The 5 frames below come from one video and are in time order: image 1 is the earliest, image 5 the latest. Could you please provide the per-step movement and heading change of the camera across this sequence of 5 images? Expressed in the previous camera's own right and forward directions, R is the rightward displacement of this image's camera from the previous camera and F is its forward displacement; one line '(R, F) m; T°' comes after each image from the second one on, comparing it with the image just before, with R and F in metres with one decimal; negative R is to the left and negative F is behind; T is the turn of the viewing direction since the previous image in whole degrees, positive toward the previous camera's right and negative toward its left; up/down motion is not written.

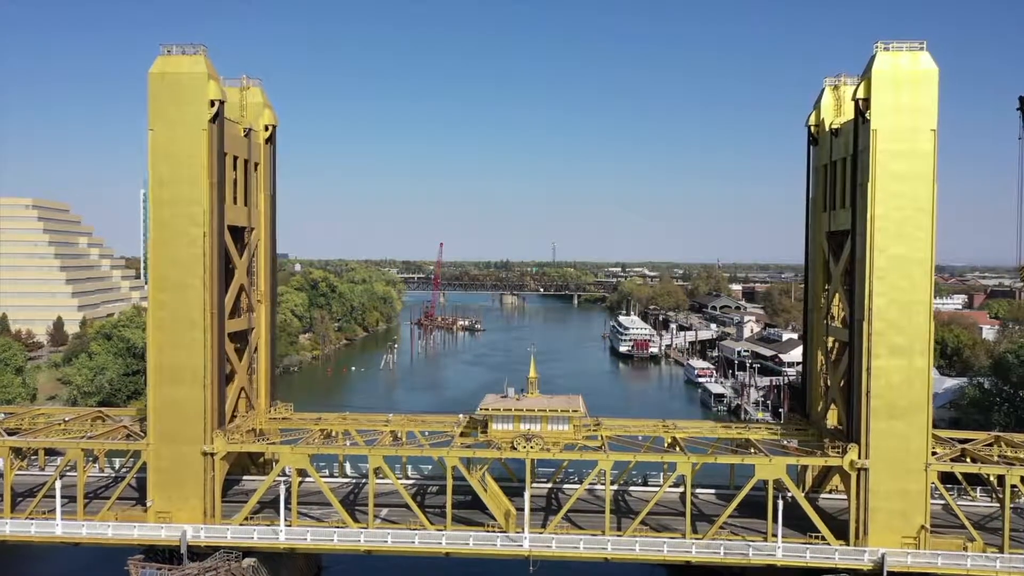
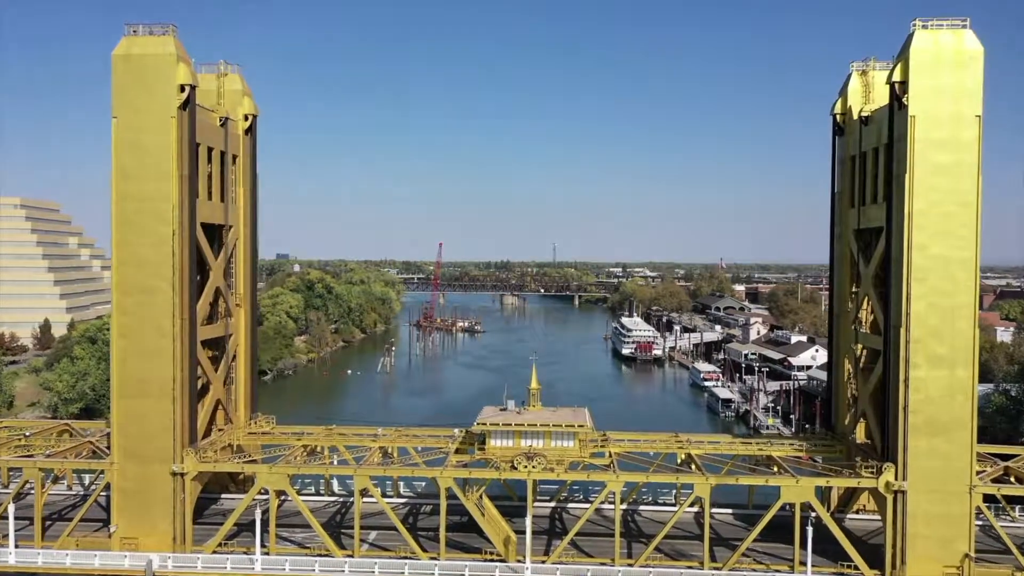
(0.0, +1.5) m; 0°
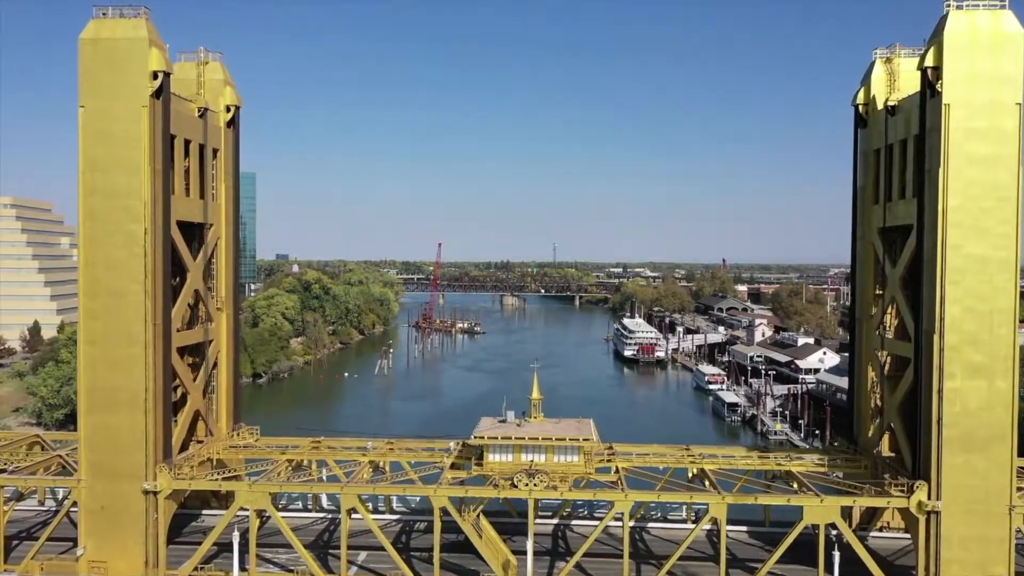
(0.0, +1.1) m; 0°
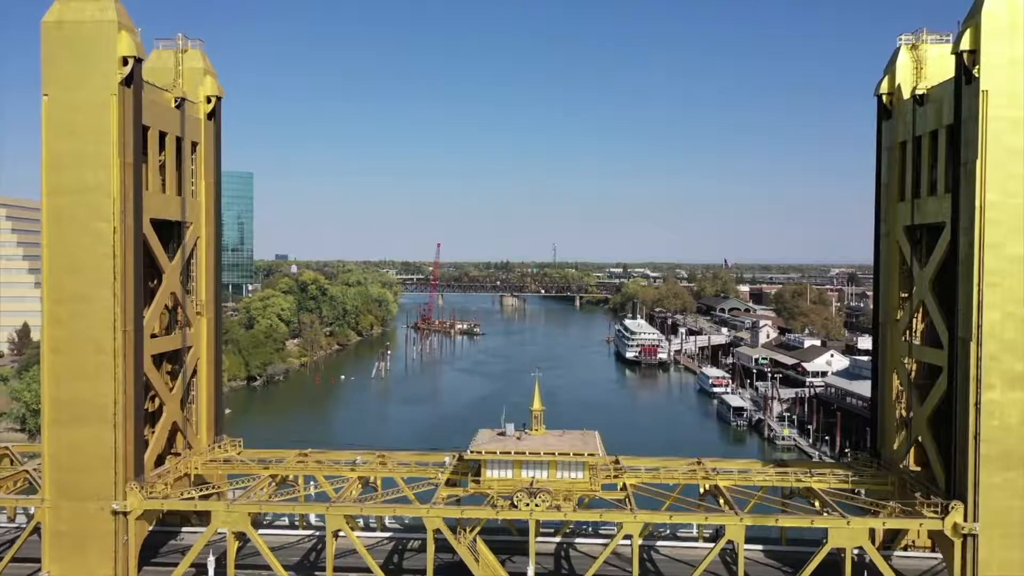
(0.0, +1.0) m; 0°
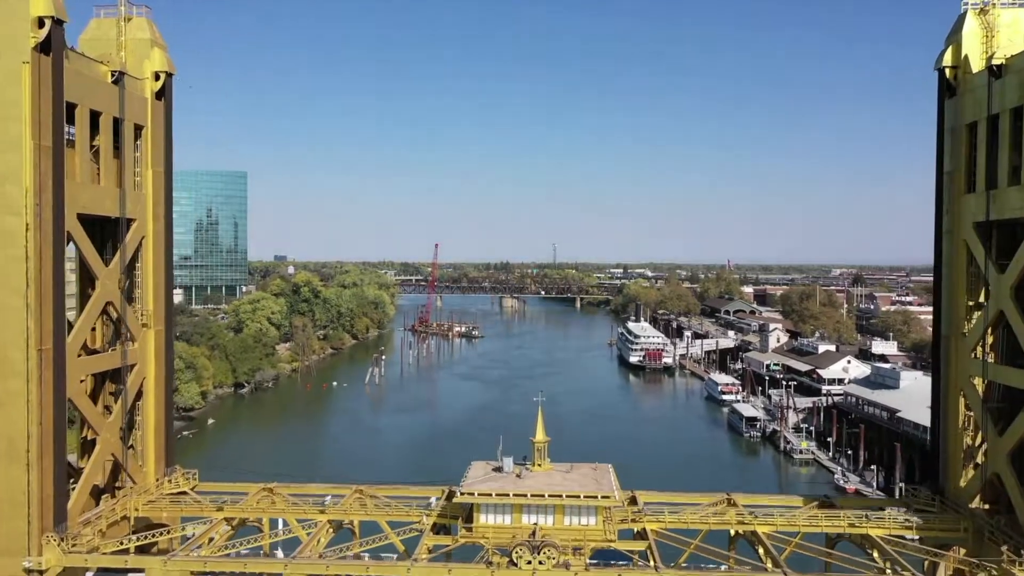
(0.0, +2.2) m; 0°
